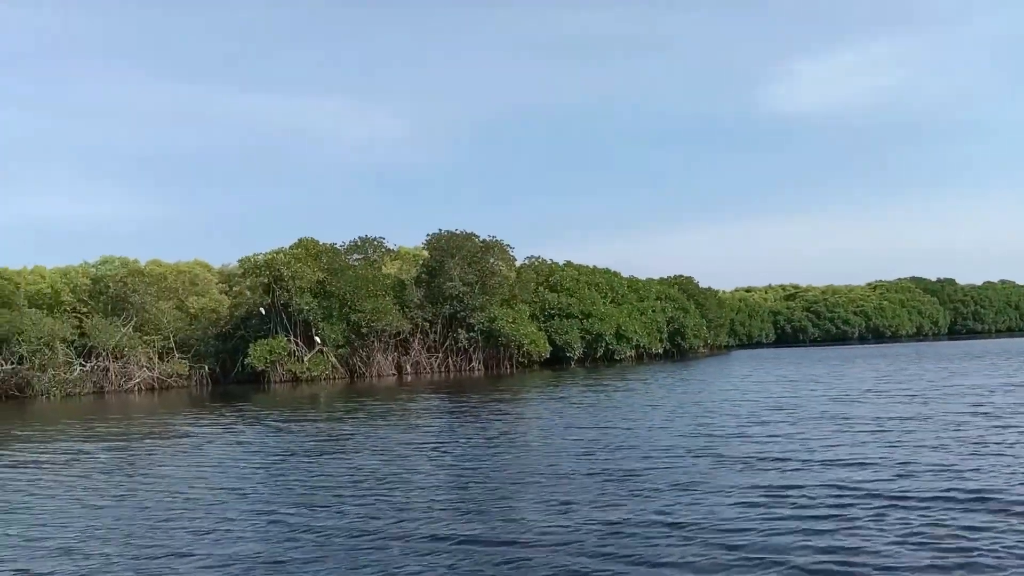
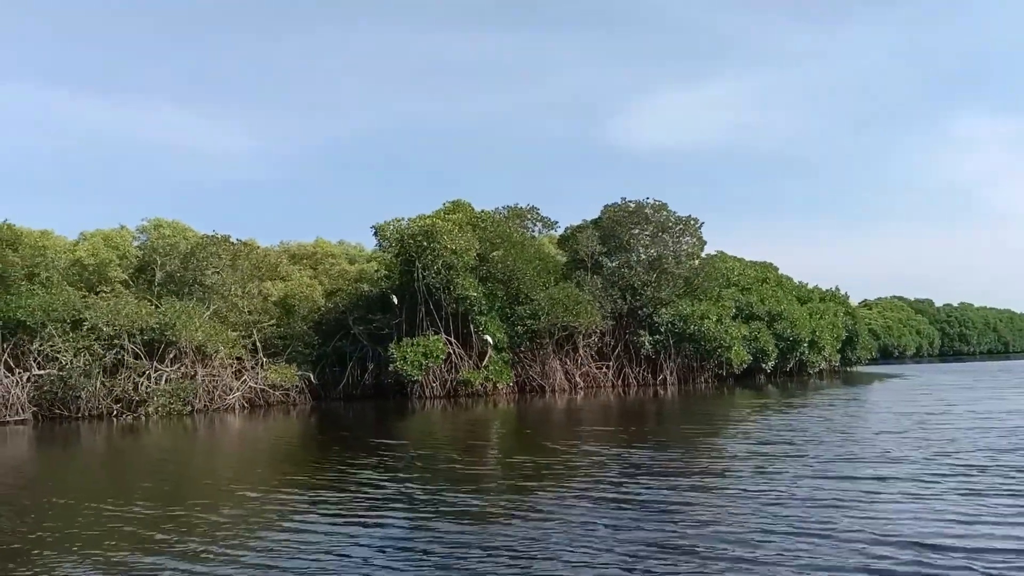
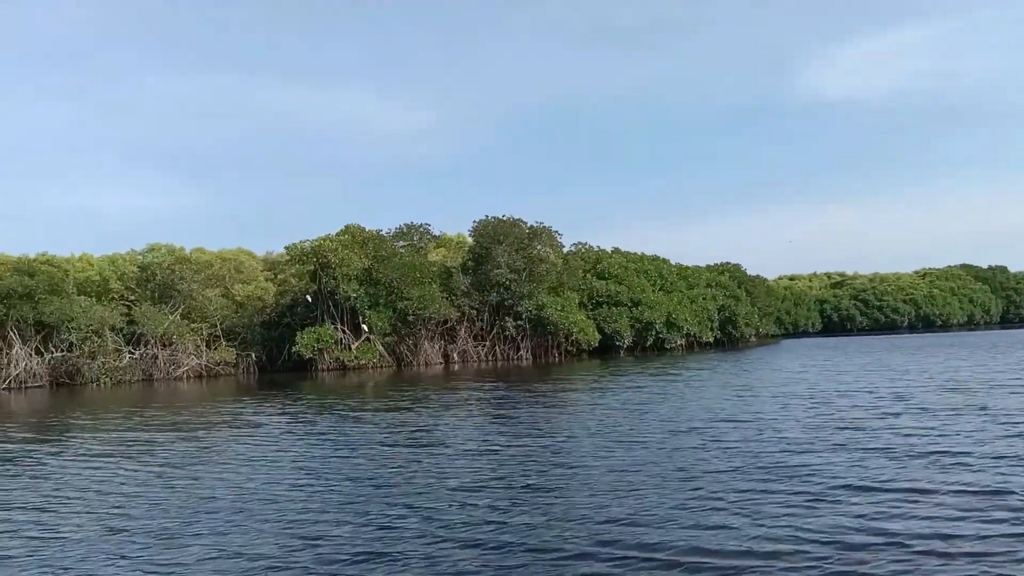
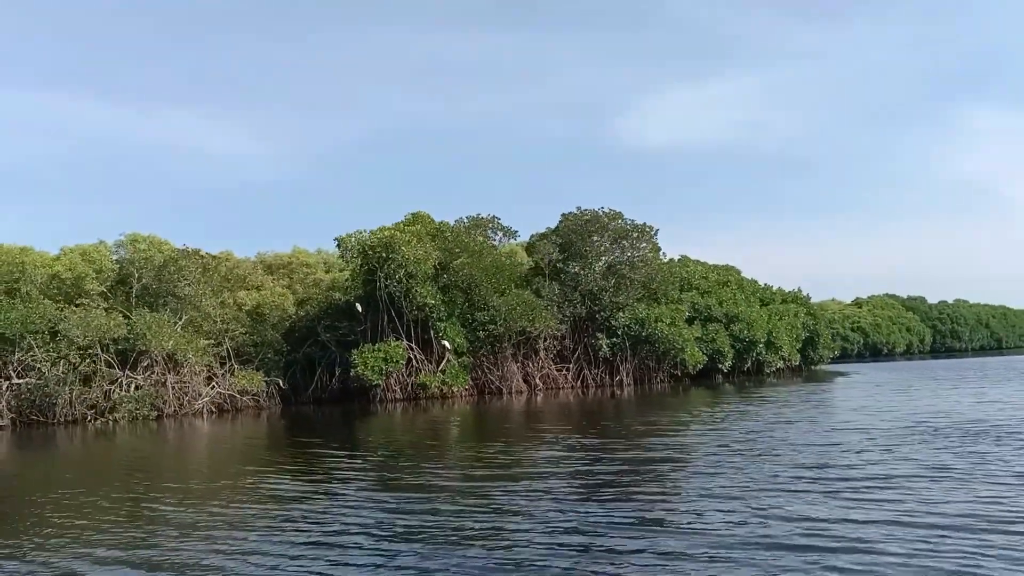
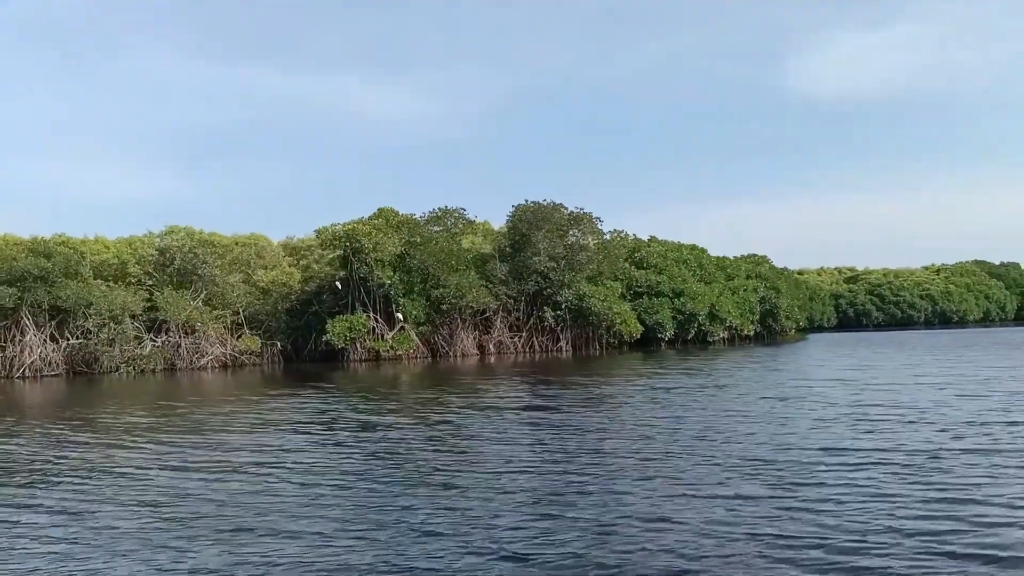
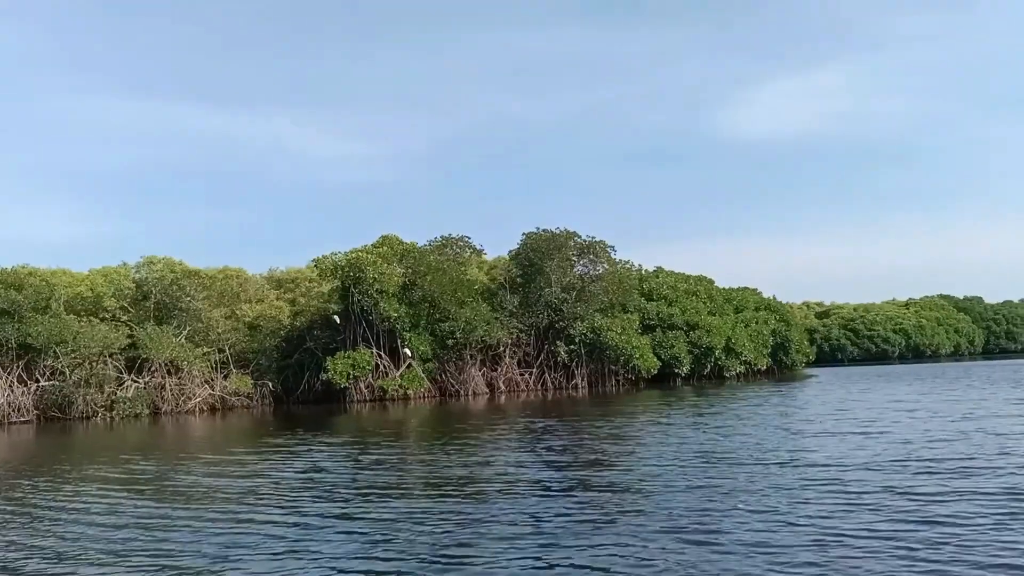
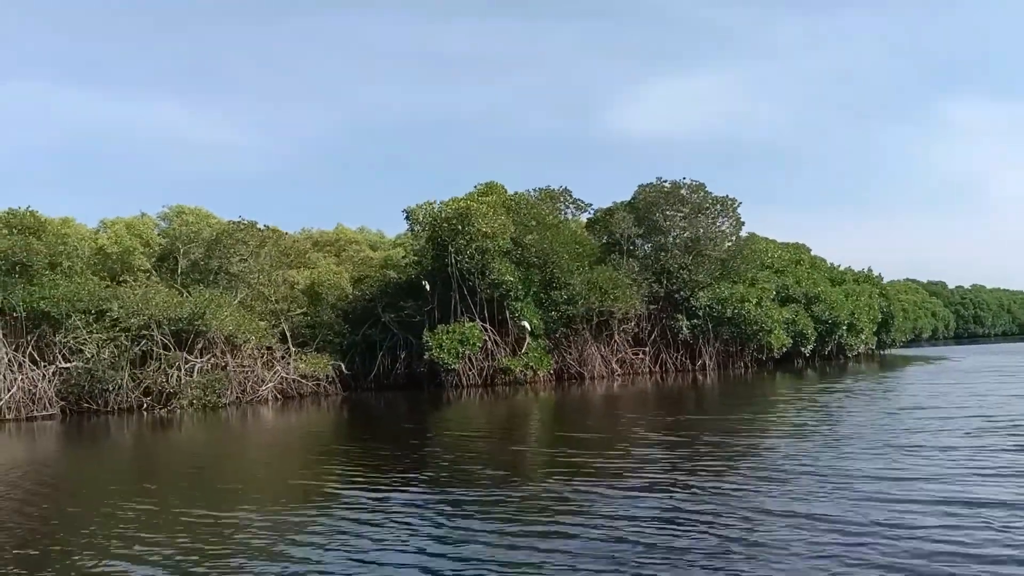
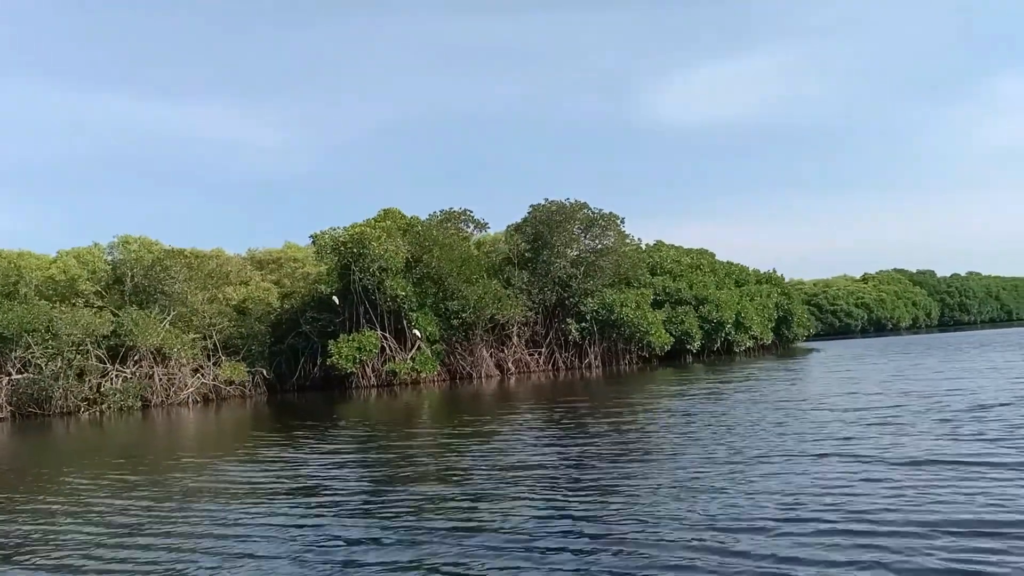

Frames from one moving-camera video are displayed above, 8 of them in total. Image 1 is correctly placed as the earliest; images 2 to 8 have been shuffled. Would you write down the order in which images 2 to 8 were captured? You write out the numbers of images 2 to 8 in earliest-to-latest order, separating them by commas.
3, 5, 6, 8, 4, 2, 7
